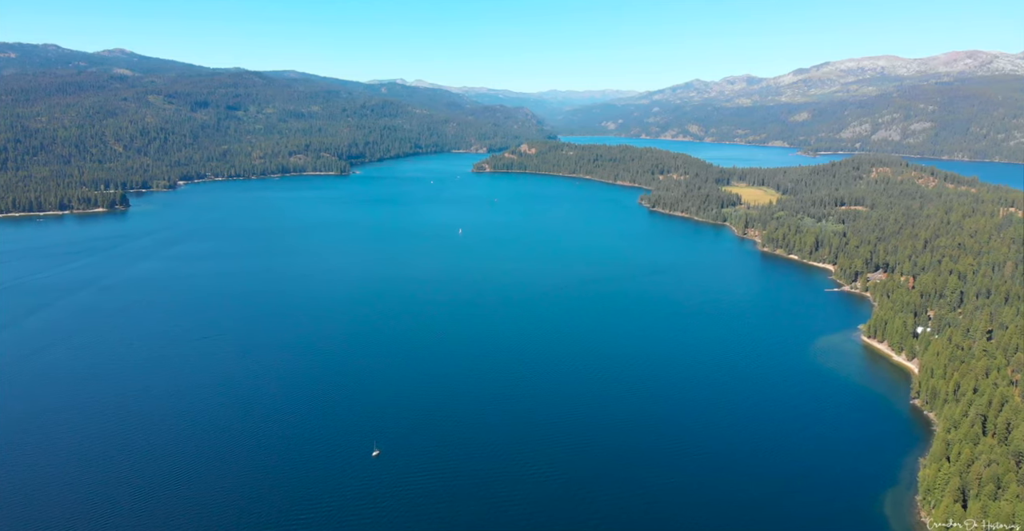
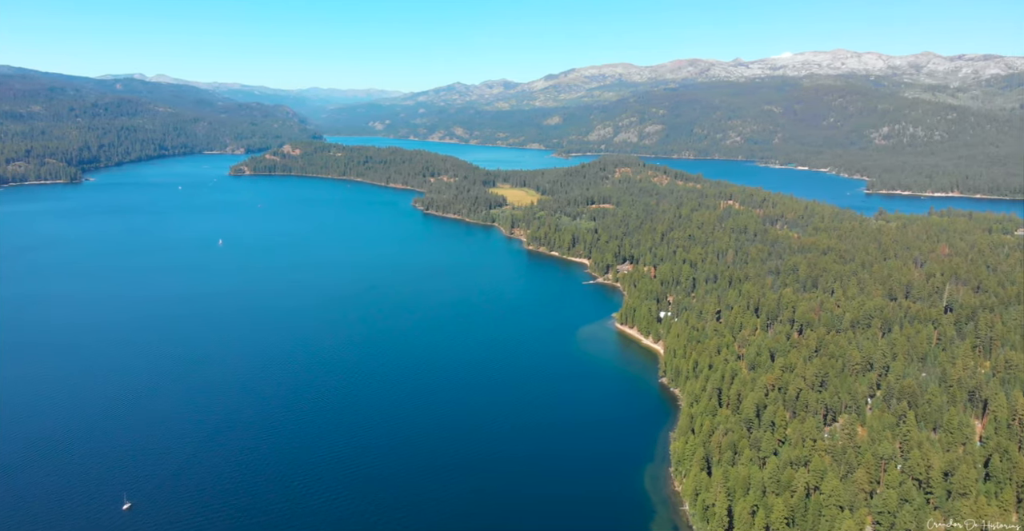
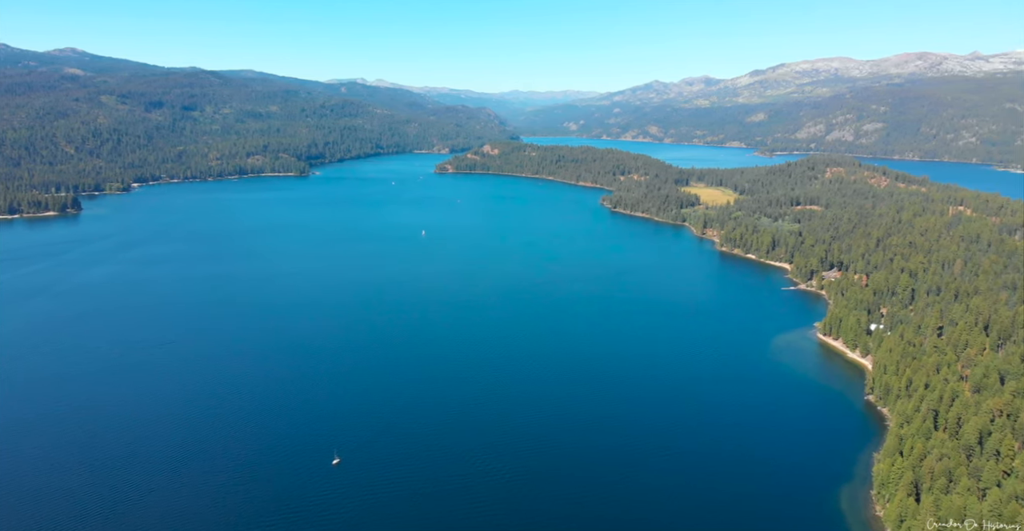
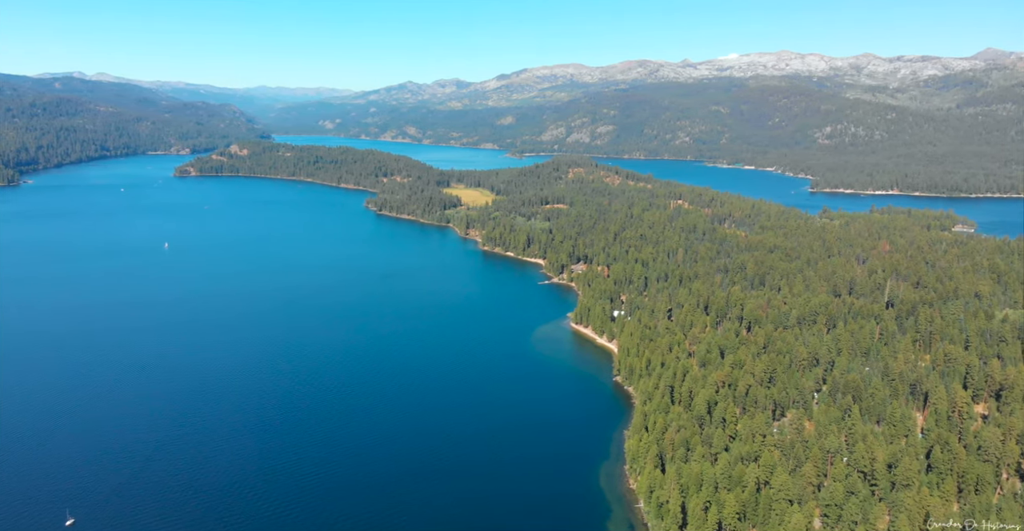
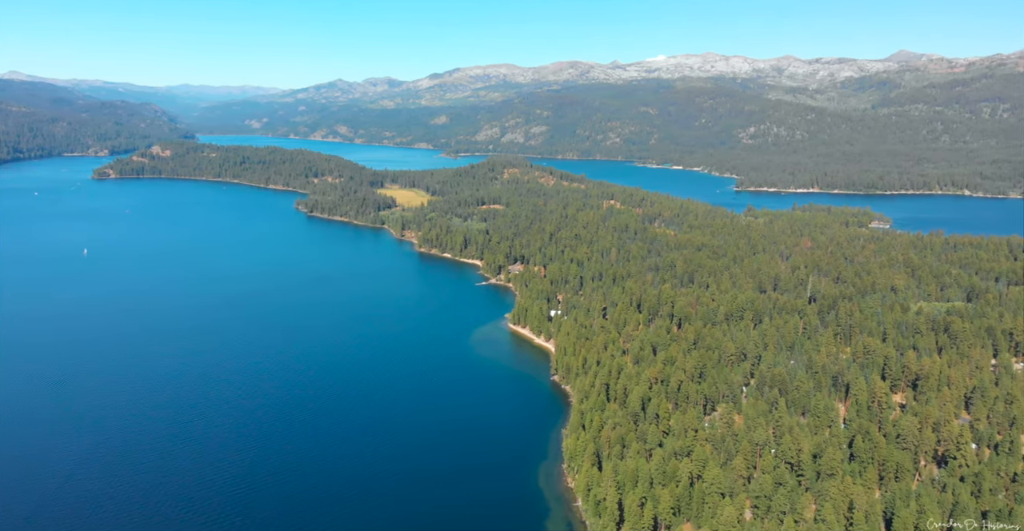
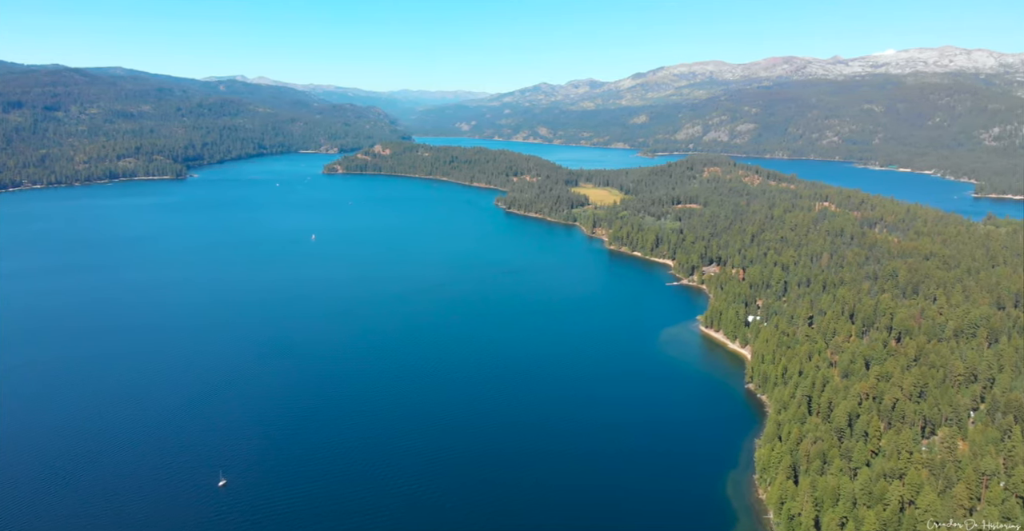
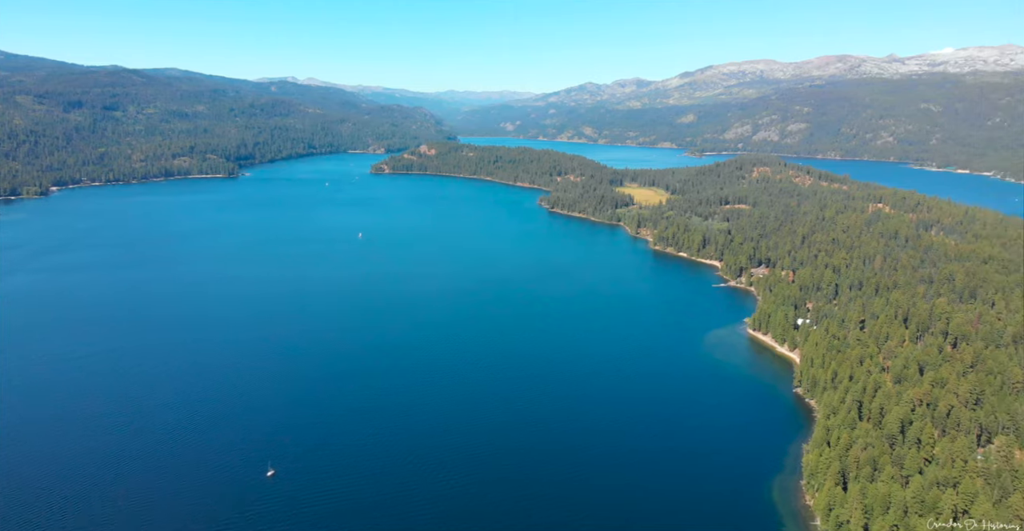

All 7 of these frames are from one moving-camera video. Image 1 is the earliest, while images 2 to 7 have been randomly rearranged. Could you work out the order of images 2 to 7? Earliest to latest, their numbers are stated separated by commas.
3, 7, 6, 2, 4, 5
